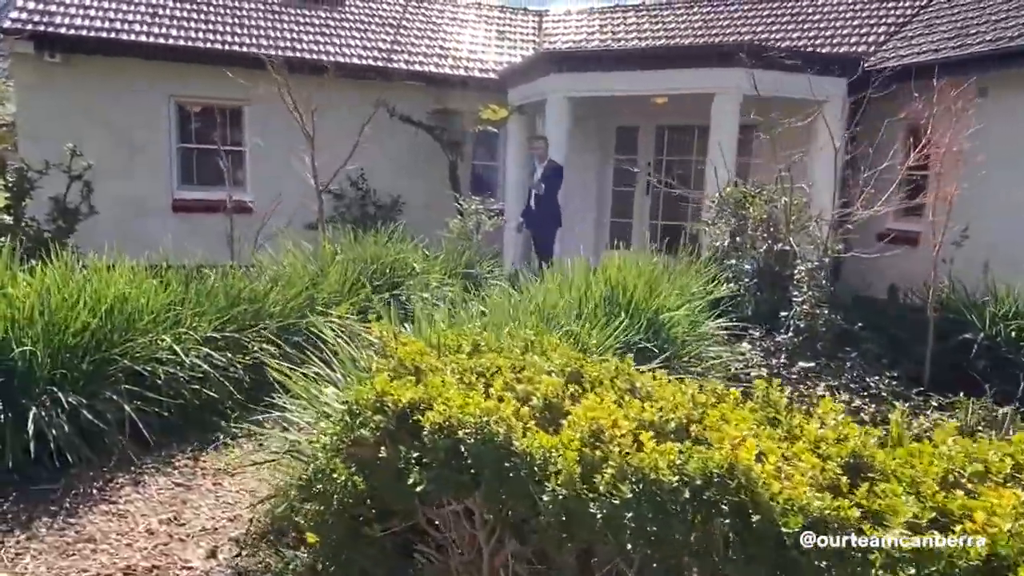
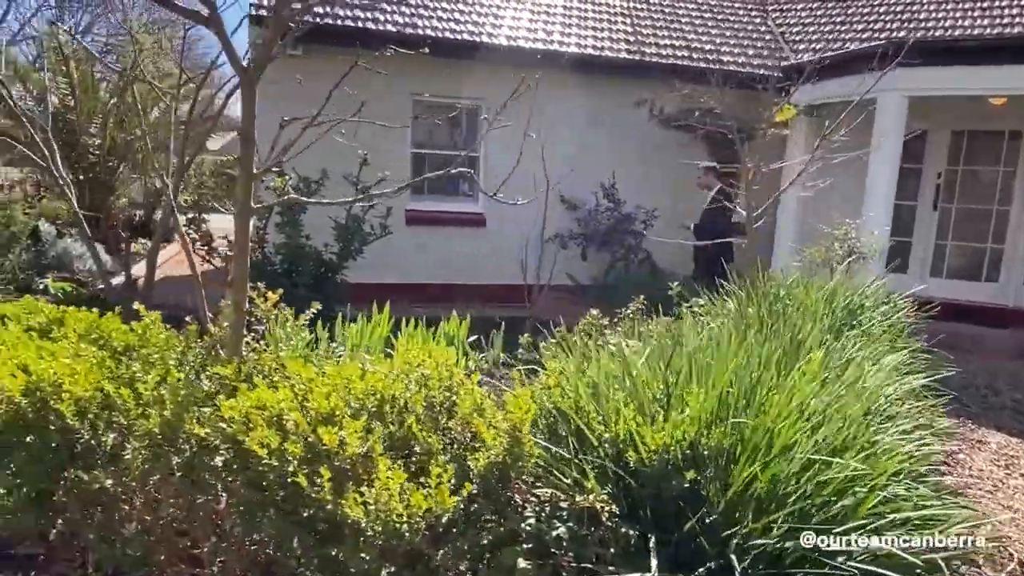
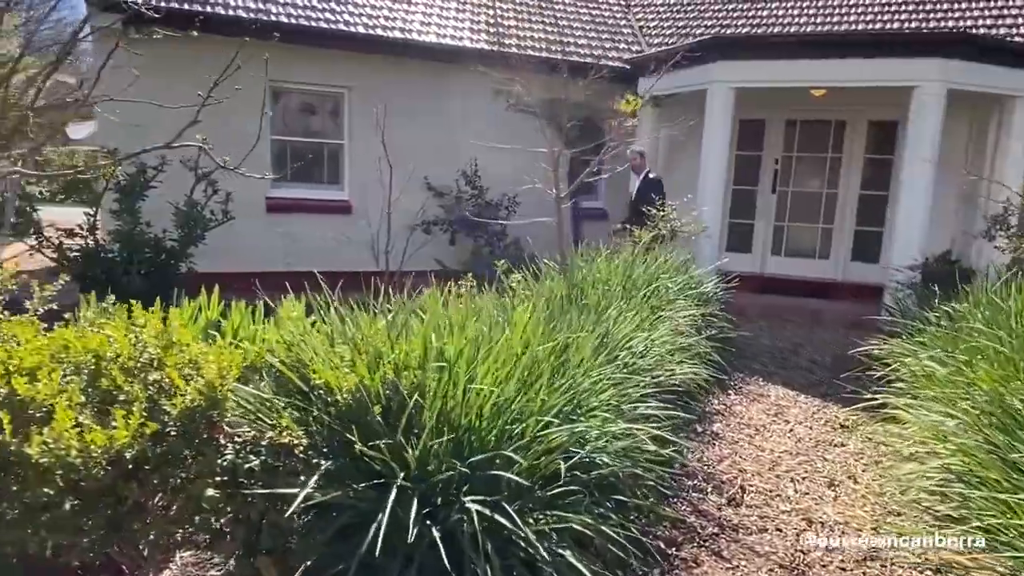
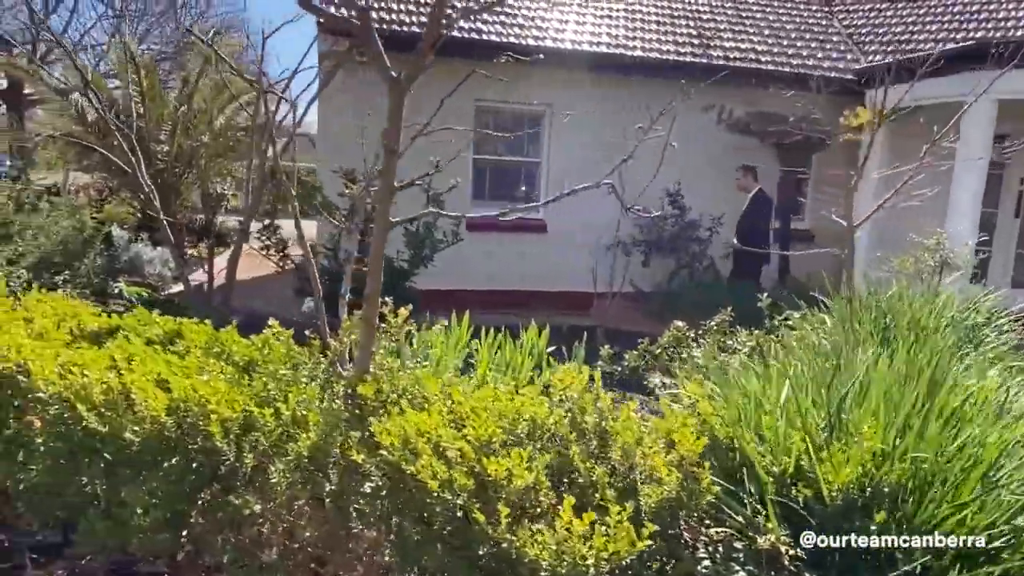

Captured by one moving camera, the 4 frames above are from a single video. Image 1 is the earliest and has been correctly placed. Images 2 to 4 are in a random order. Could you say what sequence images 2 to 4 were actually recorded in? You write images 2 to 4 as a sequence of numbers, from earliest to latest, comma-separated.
3, 2, 4
